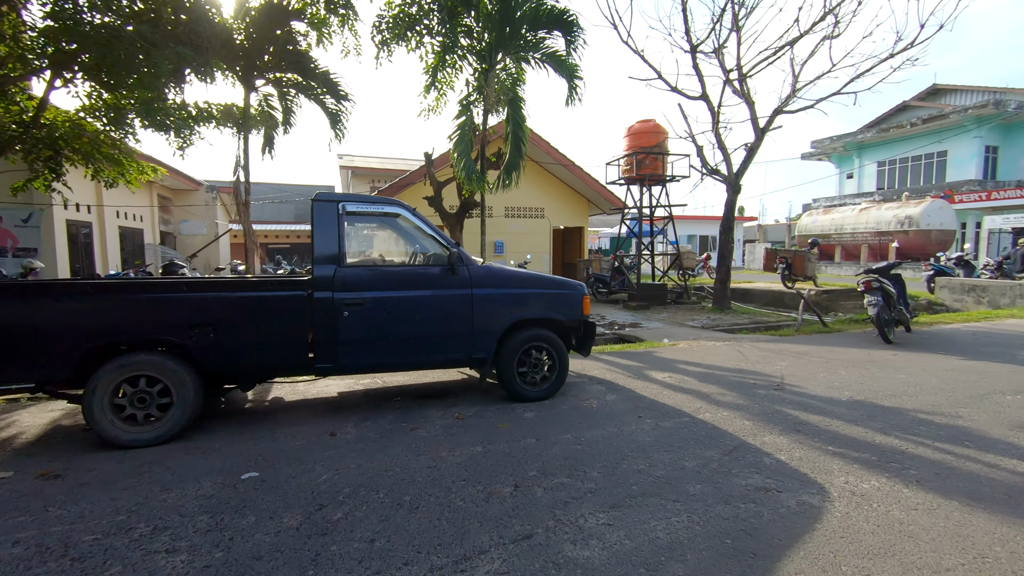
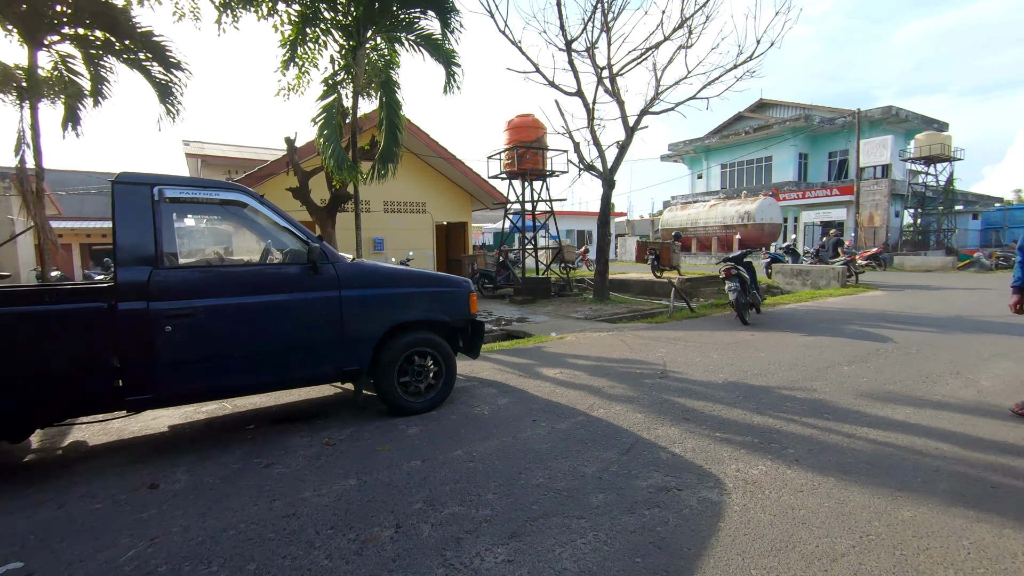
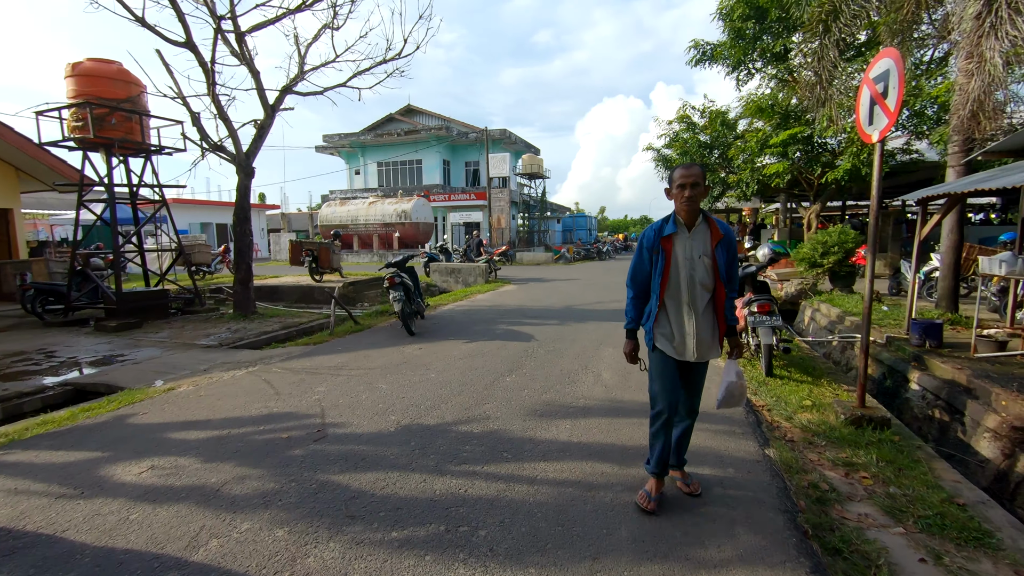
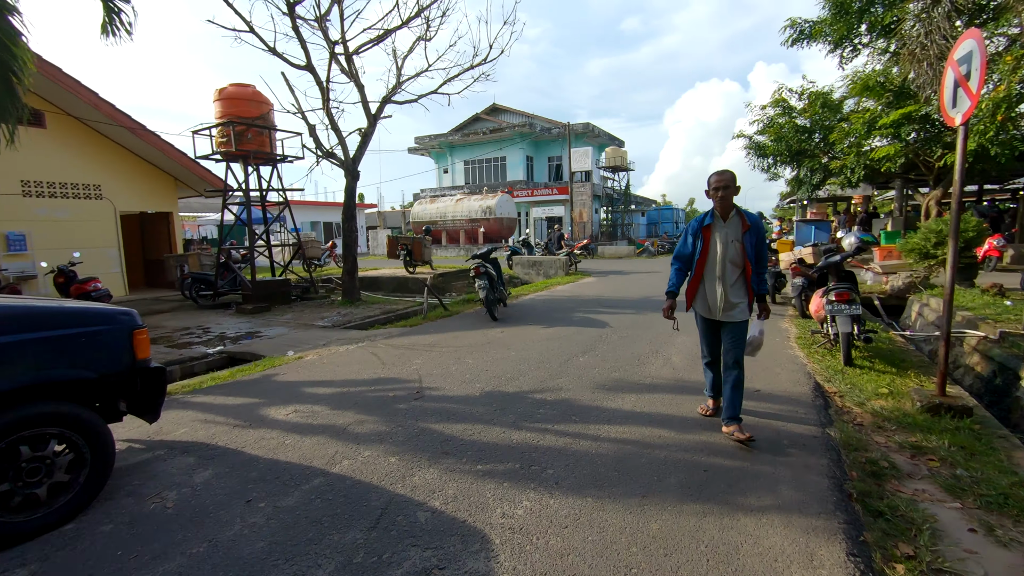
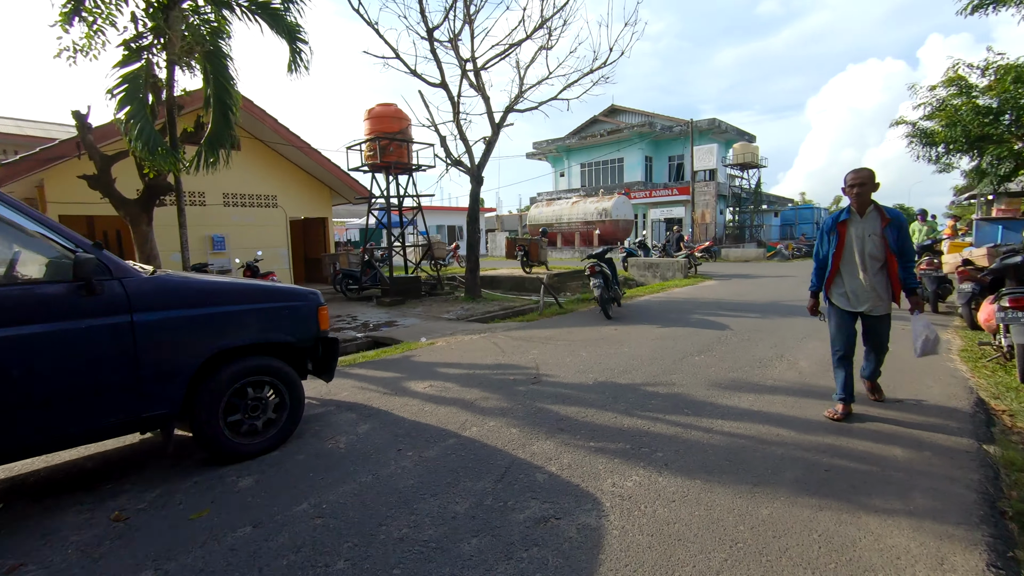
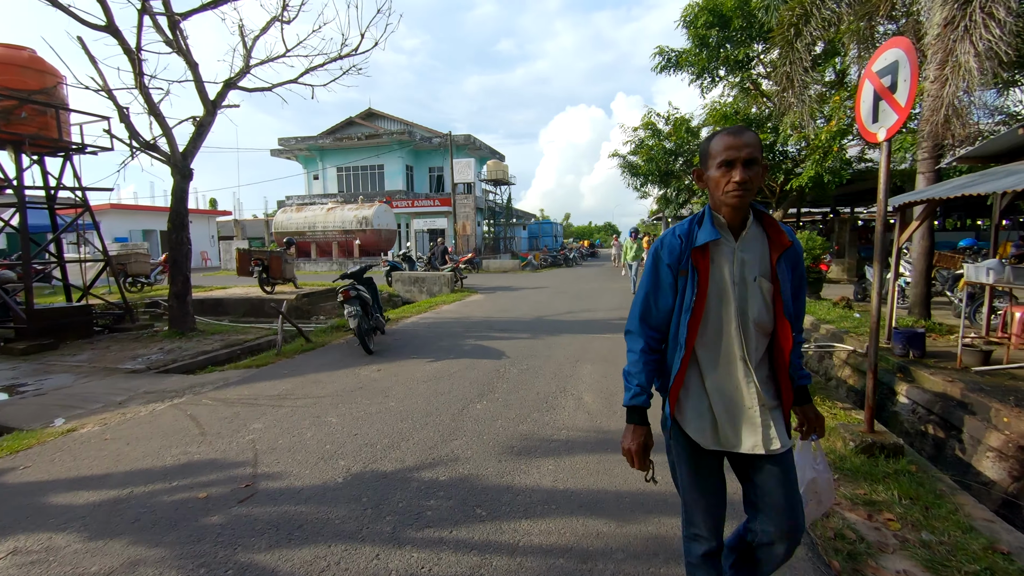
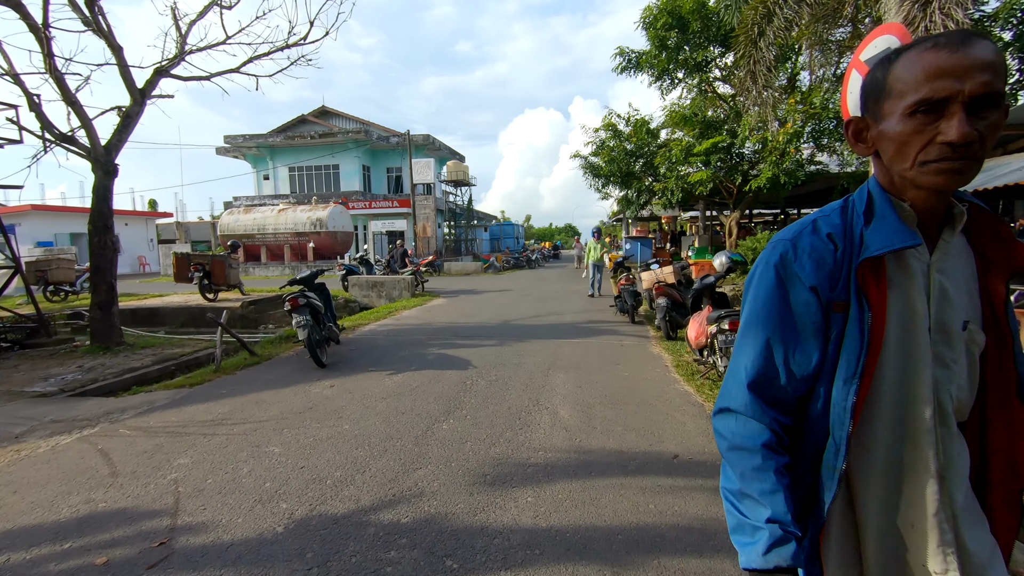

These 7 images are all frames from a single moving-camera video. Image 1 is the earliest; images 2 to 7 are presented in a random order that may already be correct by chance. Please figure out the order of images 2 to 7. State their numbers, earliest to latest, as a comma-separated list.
2, 5, 4, 3, 6, 7
